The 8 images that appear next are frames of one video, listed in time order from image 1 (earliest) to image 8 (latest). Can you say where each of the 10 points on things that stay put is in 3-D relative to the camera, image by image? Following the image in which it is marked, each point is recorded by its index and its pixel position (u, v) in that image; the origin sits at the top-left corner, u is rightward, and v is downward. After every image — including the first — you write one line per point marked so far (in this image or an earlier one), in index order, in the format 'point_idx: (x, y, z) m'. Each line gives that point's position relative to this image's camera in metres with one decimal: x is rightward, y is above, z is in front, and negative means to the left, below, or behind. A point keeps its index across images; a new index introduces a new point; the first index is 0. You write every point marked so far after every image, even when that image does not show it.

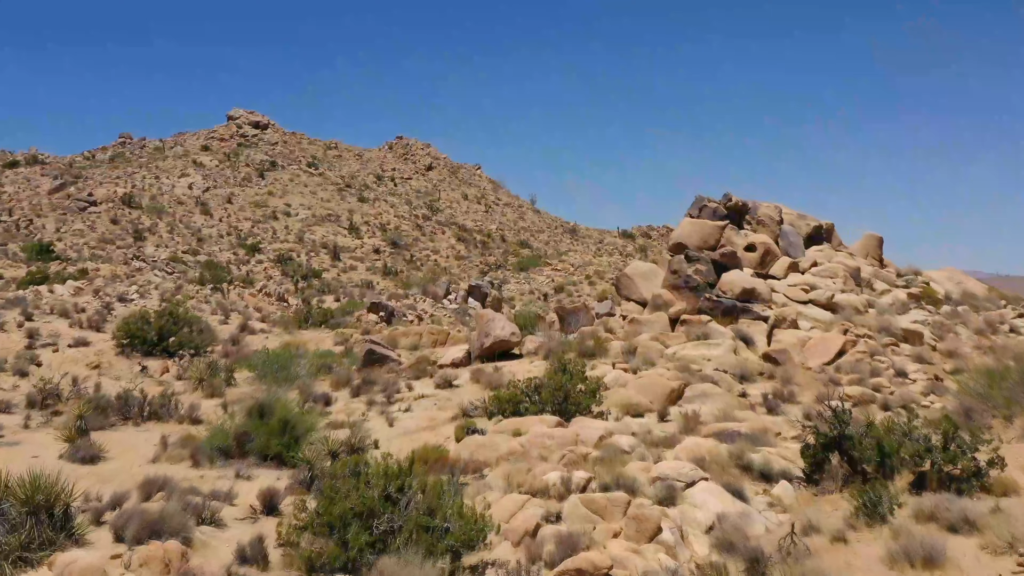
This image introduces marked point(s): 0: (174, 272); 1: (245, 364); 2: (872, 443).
0: (-6.0, +0.3, +19.8) m
1: (-2.2, -0.6, +9.2) m
2: (+1.7, -0.7, +5.3) m
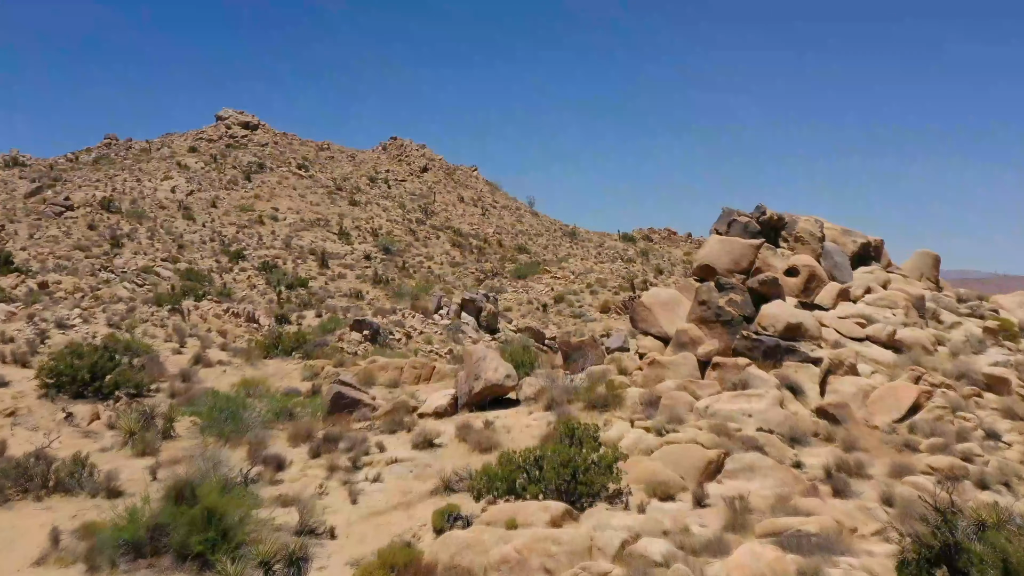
0: (-6.0, +0.1, +18.3) m
1: (-2.2, -0.8, +7.8) m
2: (+1.7, -0.9, +3.9) m
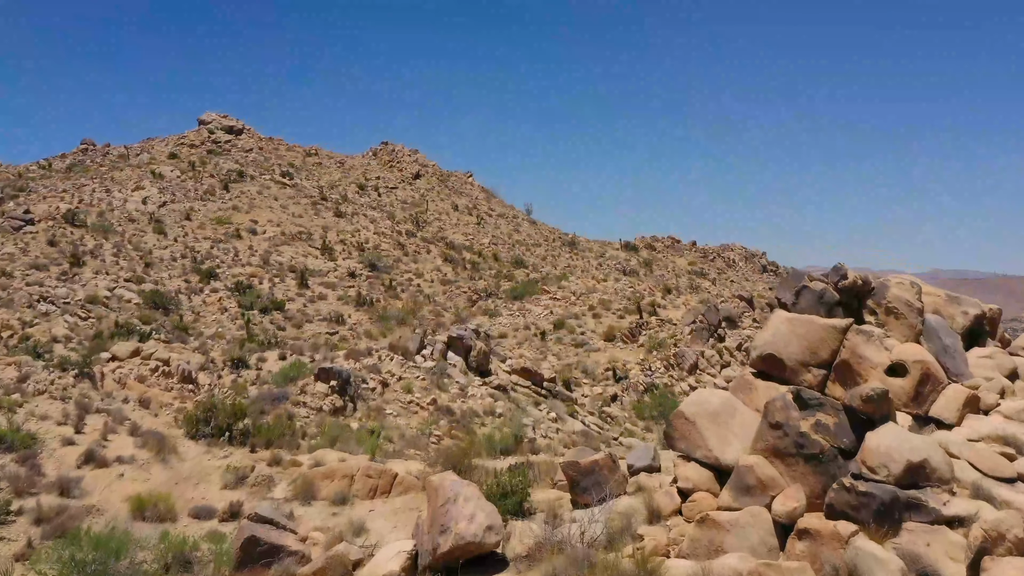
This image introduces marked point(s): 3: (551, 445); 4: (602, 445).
0: (-6.1, -0.4, +16.1) m
1: (-2.3, -1.3, +5.6) m
2: (+1.6, -1.4, +1.7) m
3: (+0.5, -1.9, +13.1) m
4: (+1.1, -2.0, +14.2) m
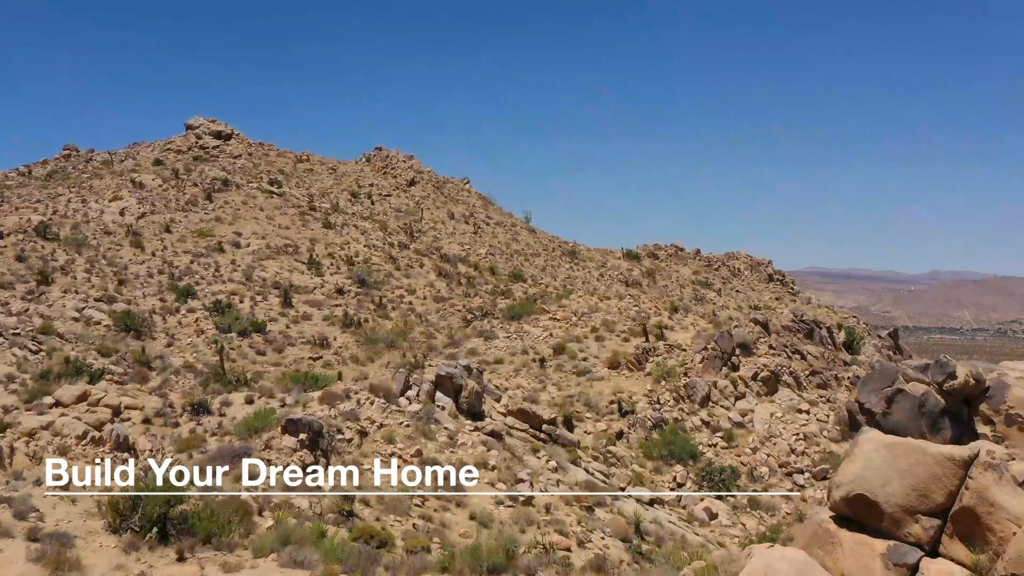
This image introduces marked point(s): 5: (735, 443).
0: (-6.2, -0.8, +14.6) m
1: (-2.4, -1.7, +4.1) m
2: (+1.6, -1.8, +0.2) m
3: (+0.4, -2.3, +11.6) m
4: (+1.1, -2.4, +12.6) m
5: (+3.3, -2.3, +16.7) m
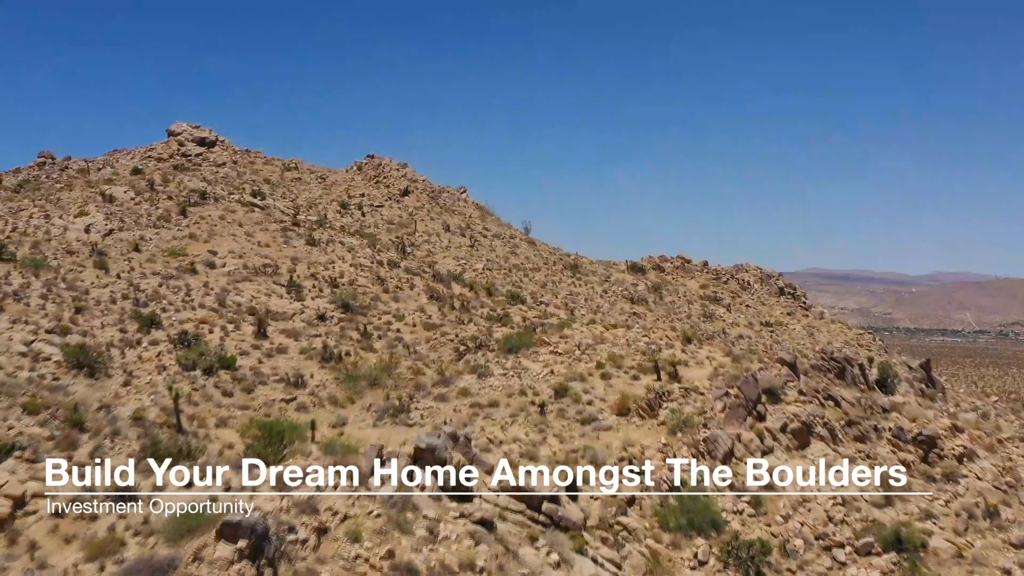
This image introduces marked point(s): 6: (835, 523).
0: (-6.3, -1.4, +12.4) m
1: (-2.4, -2.3, +1.9) m
2: (+1.5, -2.3, -2.0) m
3: (+0.3, -2.8, +9.4) m
4: (+1.0, -3.0, +10.5) m
5: (+3.3, -2.9, +14.5) m
6: (+4.1, -3.0, +14.3) m
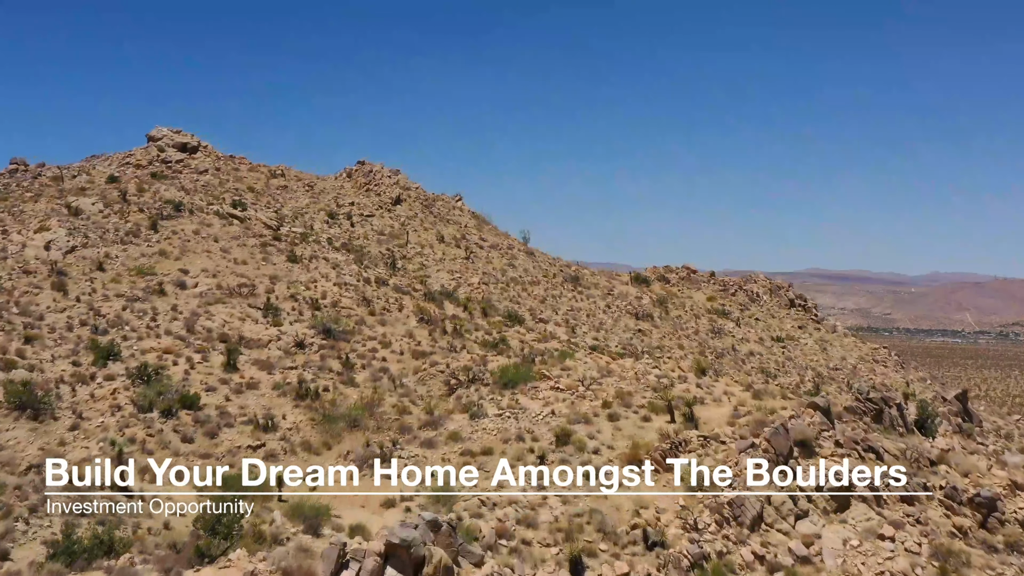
0: (-6.3, -1.9, +10.3) m
1: (-2.5, -2.7, -0.2) m
2: (+1.5, -2.8, -4.1) m
3: (+0.3, -3.3, +7.3) m
4: (+1.0, -3.4, +8.4) m
5: (+3.2, -3.4, +12.4) m
6: (+4.1, -3.5, +12.2) m
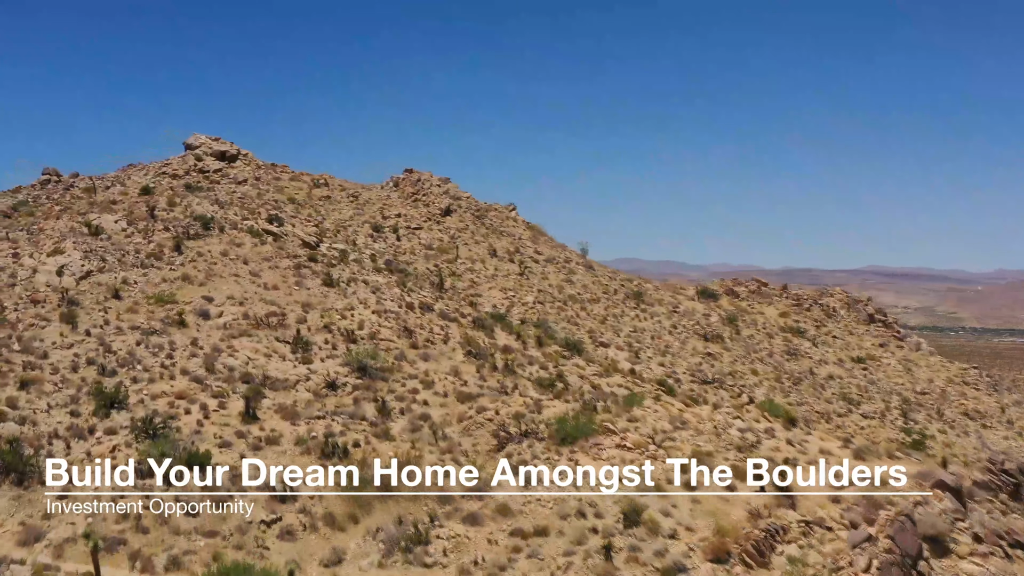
0: (-5.9, -2.5, +8.0) m
1: (-2.6, -3.4, -2.7) m
2: (+1.2, -3.5, -6.8) m
3: (+0.6, -3.9, +4.7) m
4: (+1.3, -4.0, +5.7) m
5: (+3.7, -4.0, +9.6) m
6: (+4.6, -4.1, +9.4) m
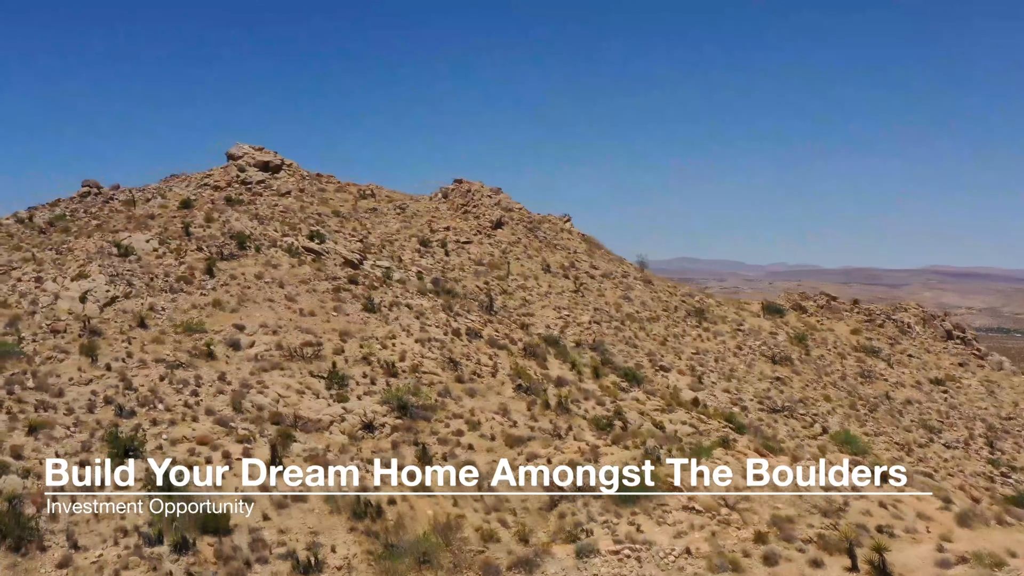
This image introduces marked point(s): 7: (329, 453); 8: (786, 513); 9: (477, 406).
0: (-5.6, -3.0, +6.5) m
1: (-2.8, -3.9, -4.3) m
2: (+0.7, -4.0, -8.6) m
3: (+0.7, -4.4, +2.8) m
4: (+1.5, -4.6, +3.9) m
5: (+4.1, -4.5, +7.6) m
6: (+4.9, -4.6, +7.3) m
7: (-2.7, -2.4, +16.4) m
8: (+3.6, -2.8, +14.3) m
9: (-0.6, -2.0, +19.0) m
